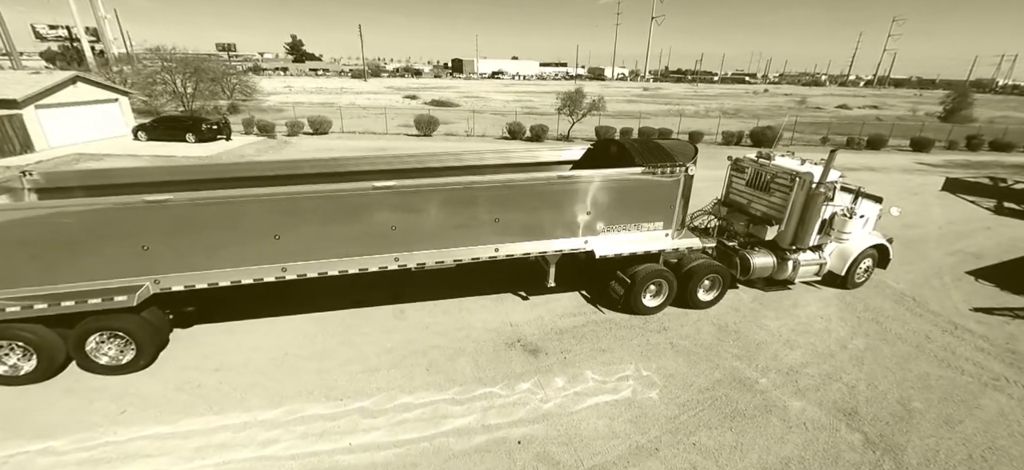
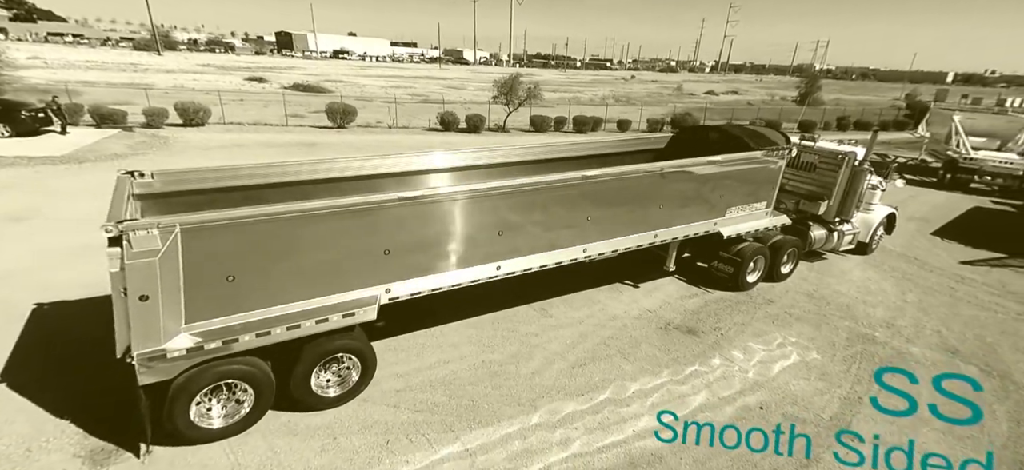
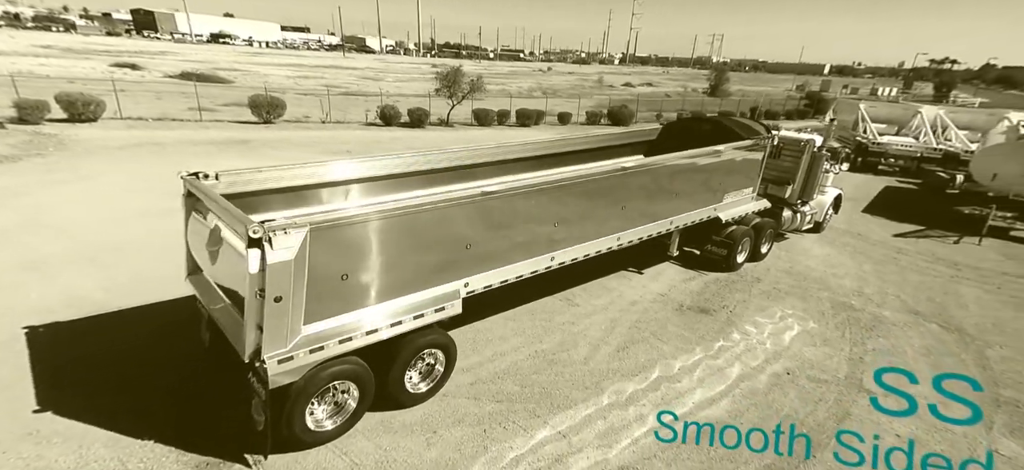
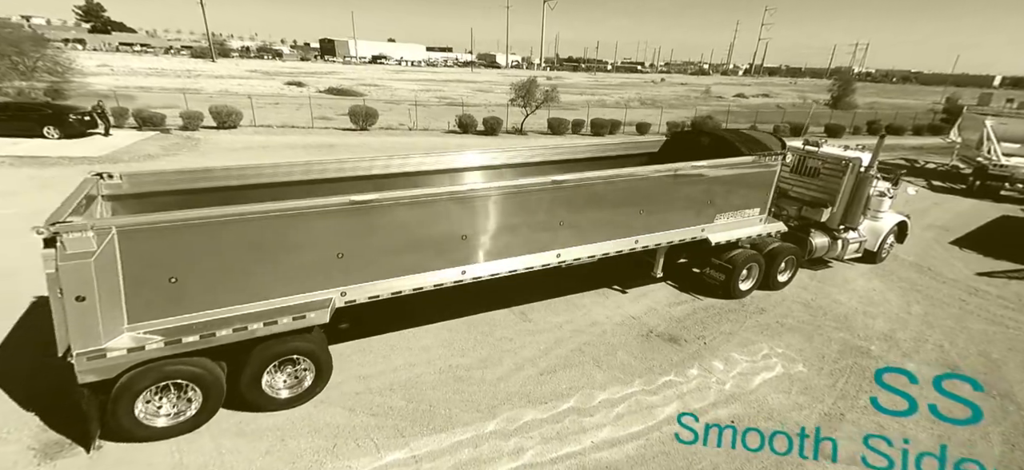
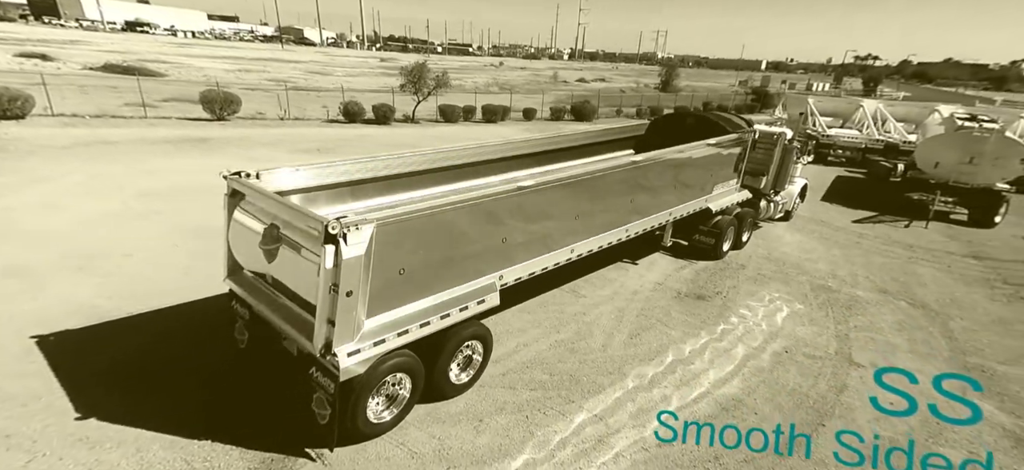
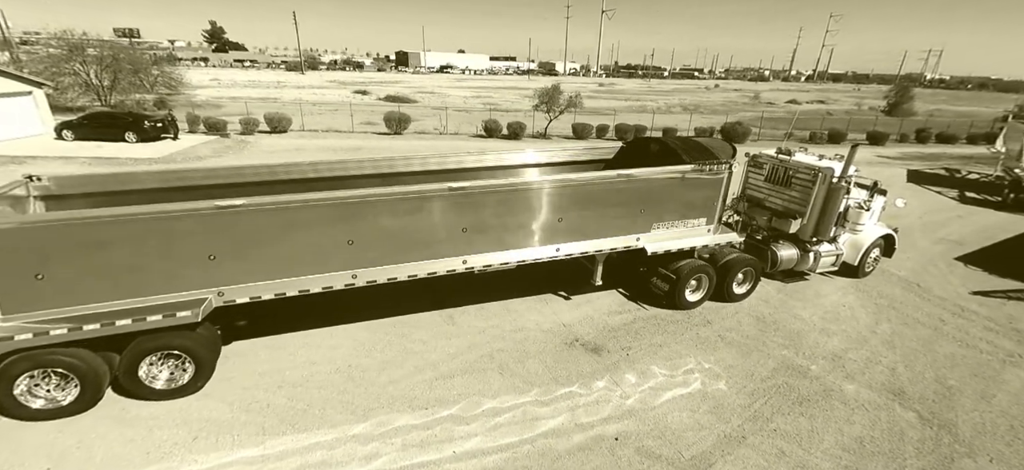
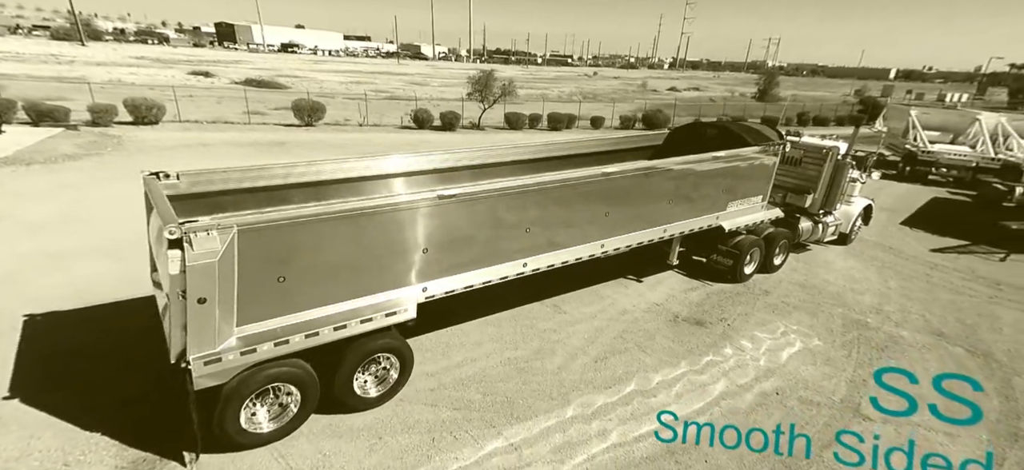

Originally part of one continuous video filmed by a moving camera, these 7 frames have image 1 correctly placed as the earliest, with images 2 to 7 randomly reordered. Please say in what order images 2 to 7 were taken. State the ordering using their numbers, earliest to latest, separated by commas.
6, 4, 2, 7, 3, 5
